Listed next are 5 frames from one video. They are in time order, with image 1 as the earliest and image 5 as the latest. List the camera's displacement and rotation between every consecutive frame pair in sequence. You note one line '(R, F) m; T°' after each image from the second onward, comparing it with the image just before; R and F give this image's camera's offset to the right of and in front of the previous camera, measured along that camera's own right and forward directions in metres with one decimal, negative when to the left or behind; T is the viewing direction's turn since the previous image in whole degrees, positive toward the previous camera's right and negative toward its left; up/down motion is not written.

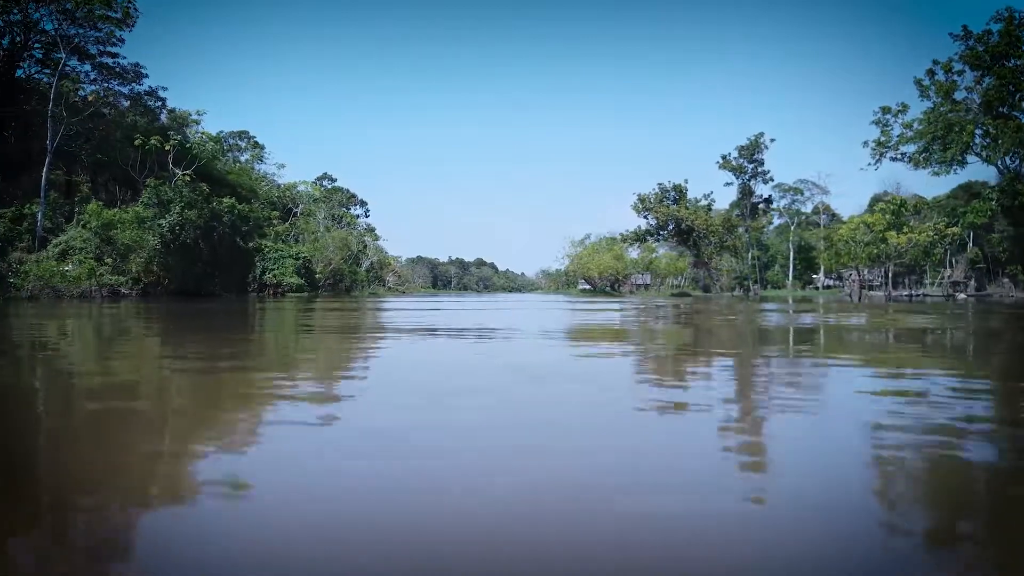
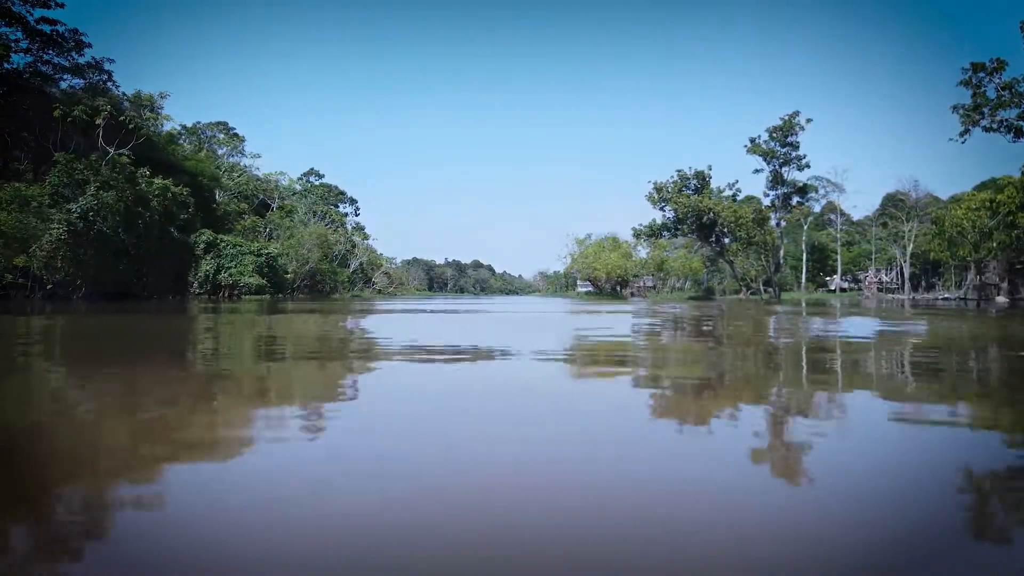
(0.0, +1.4) m; 0°
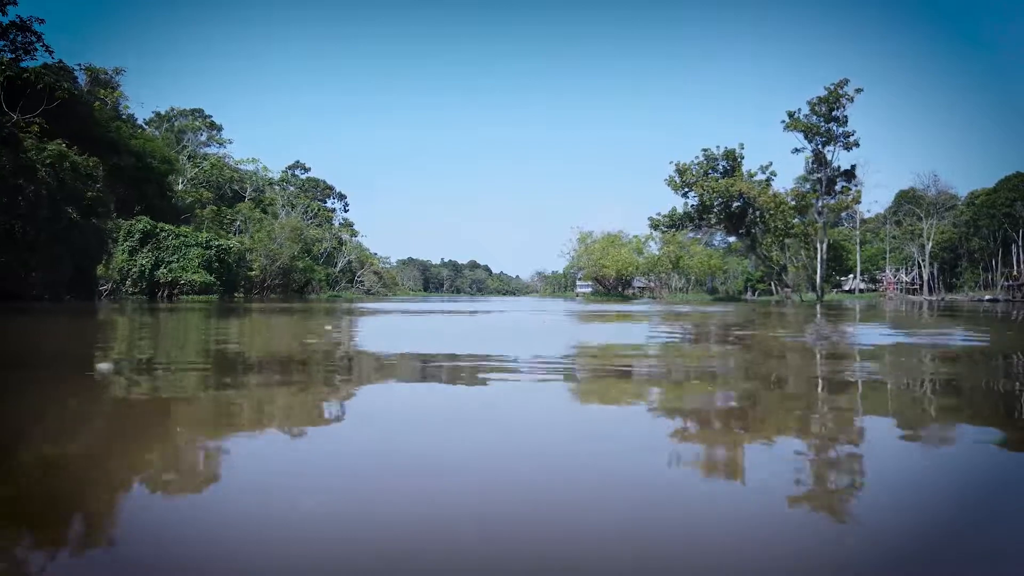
(0.0, +1.4) m; 0°
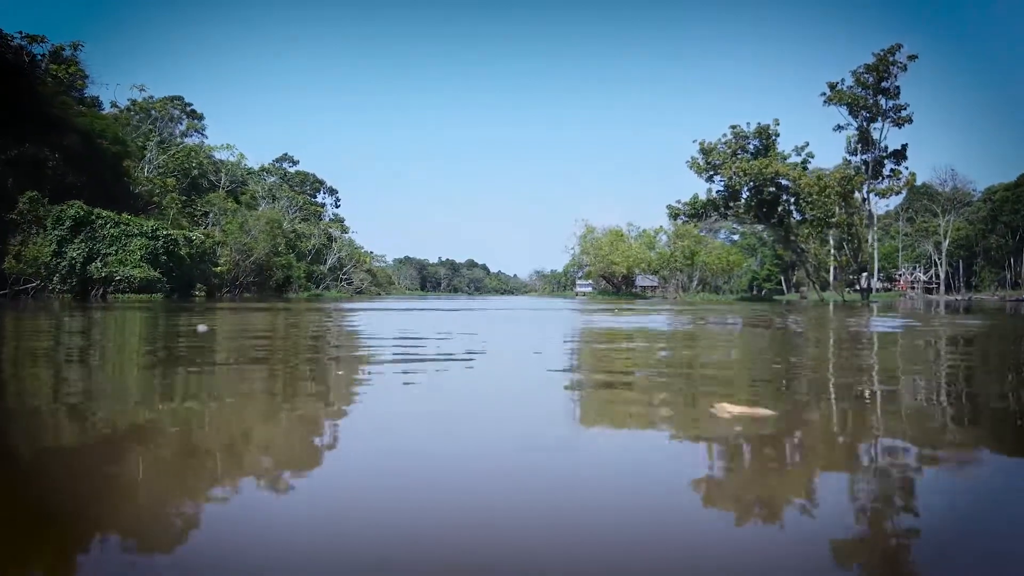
(0.0, +1.1) m; 0°
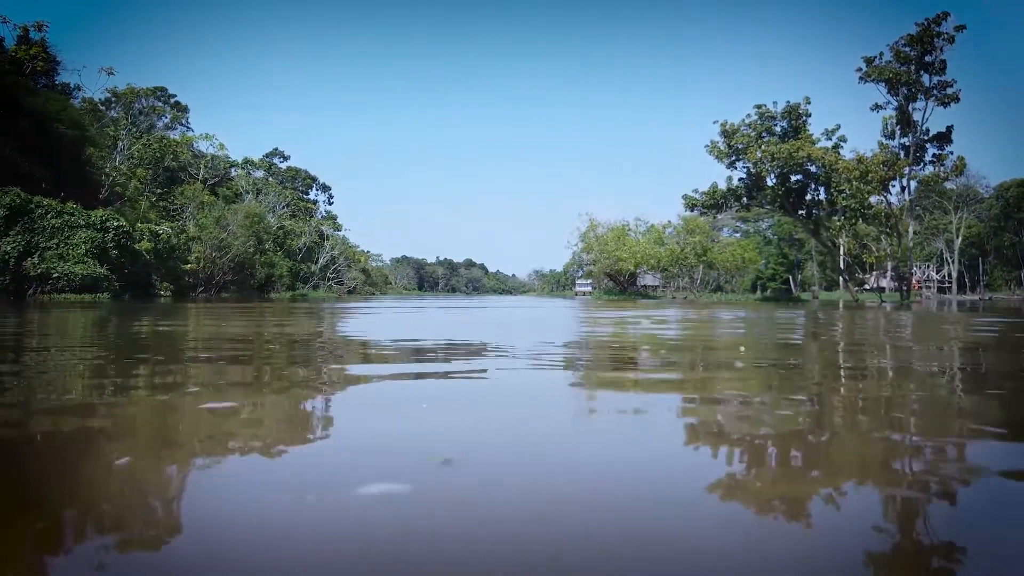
(0.0, +0.7) m; 0°
